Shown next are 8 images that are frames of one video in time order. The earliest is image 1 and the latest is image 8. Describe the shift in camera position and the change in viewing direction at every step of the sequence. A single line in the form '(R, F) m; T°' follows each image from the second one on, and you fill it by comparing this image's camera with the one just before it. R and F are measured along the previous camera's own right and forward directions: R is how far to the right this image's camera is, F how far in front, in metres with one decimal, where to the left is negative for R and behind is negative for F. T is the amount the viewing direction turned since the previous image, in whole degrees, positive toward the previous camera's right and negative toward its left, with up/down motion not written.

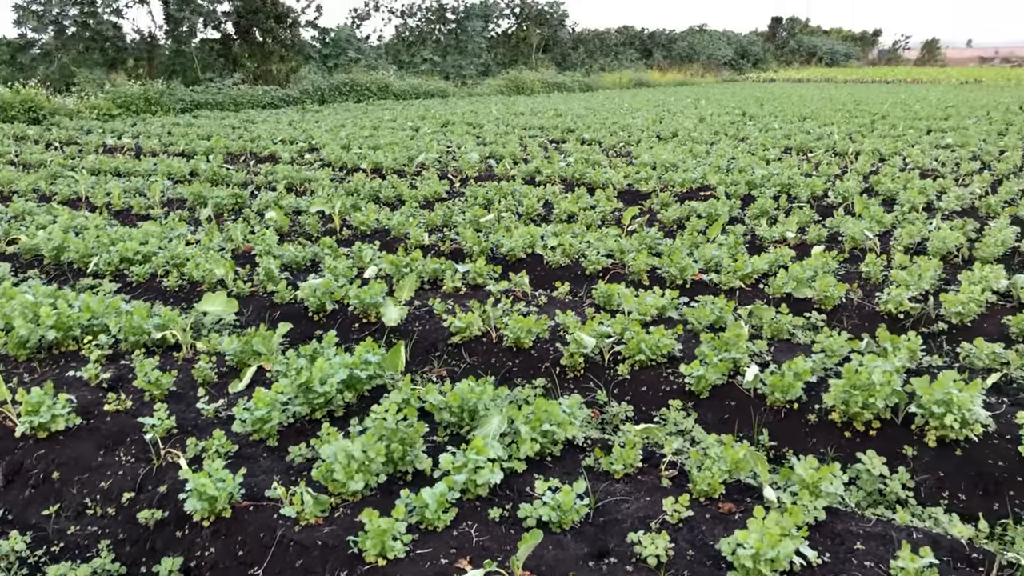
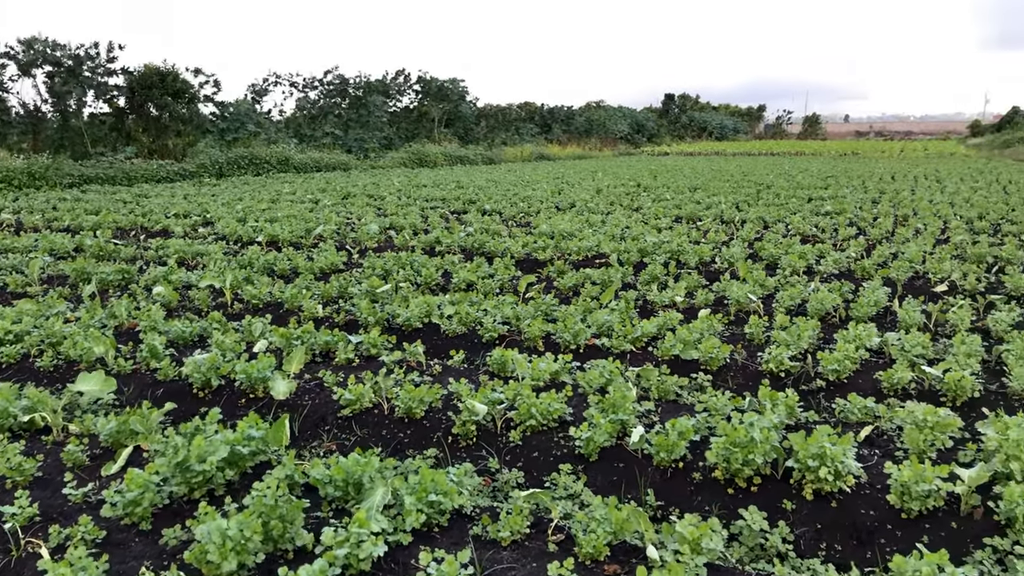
(+0.1, 0.0) m; +6°
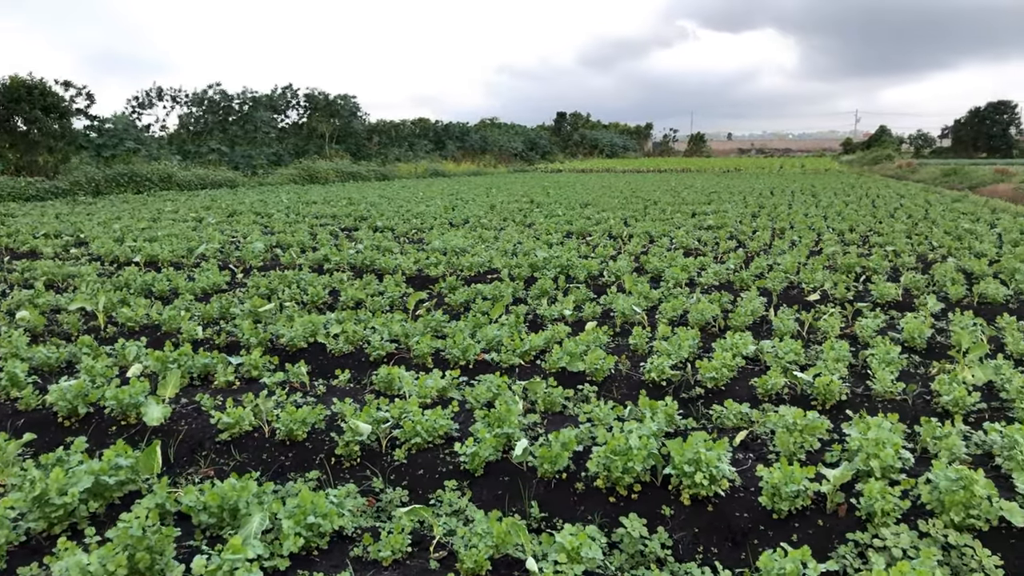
(+0.1, 0.0) m; +7°
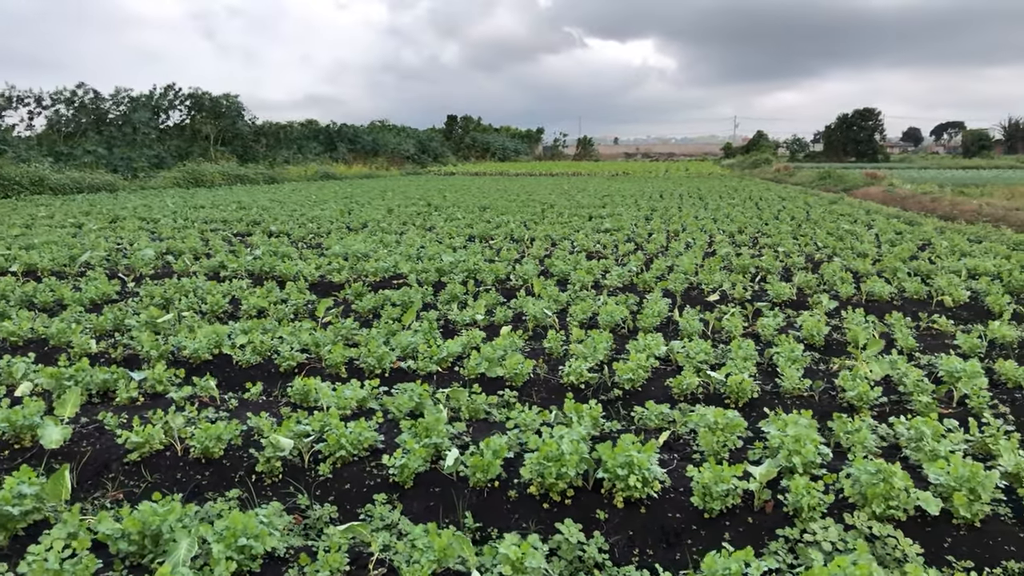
(-0.1, 0.0) m; +7°
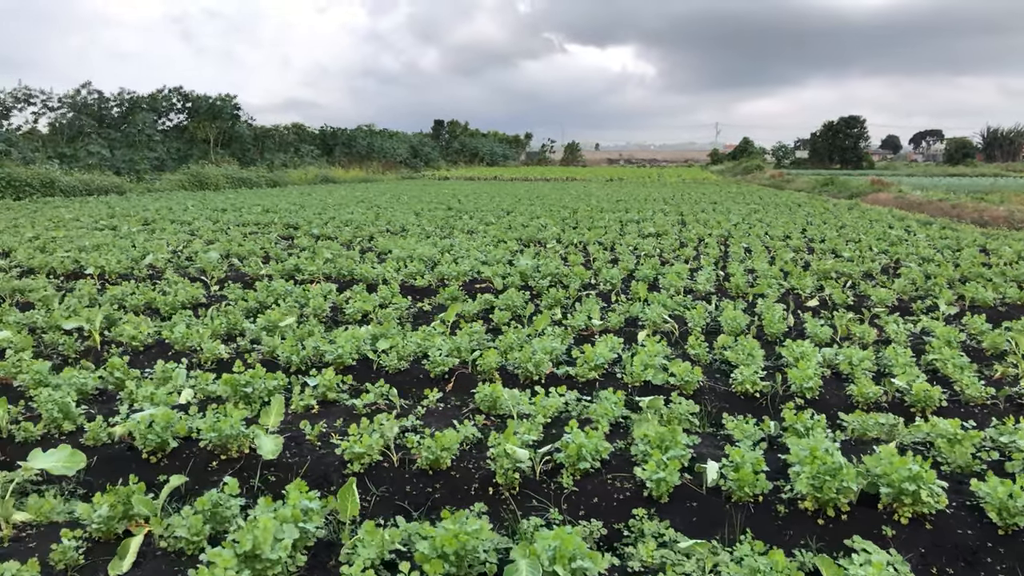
(-1.1, +0.2) m; +1°
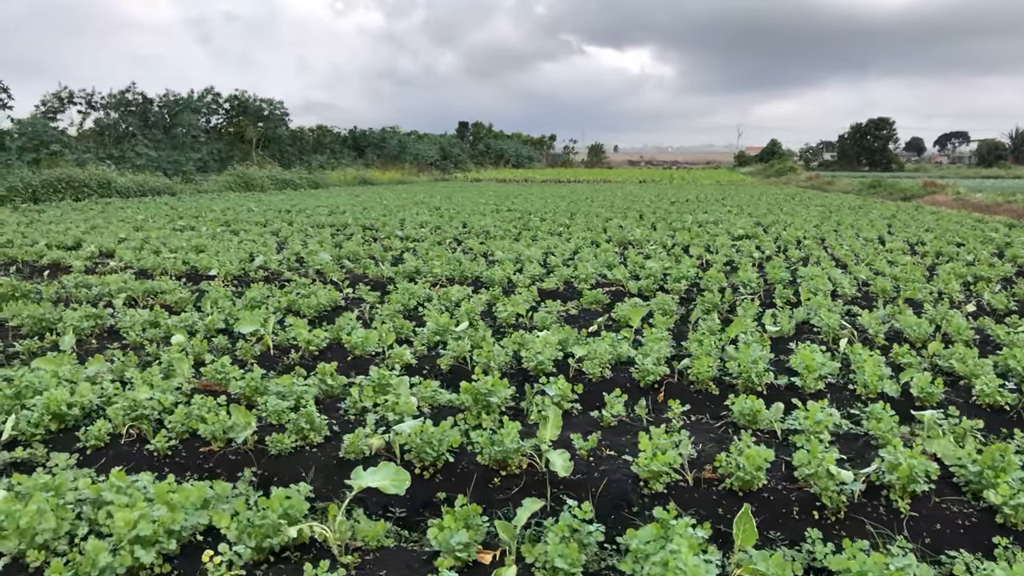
(-1.1, +0.3) m; -1°
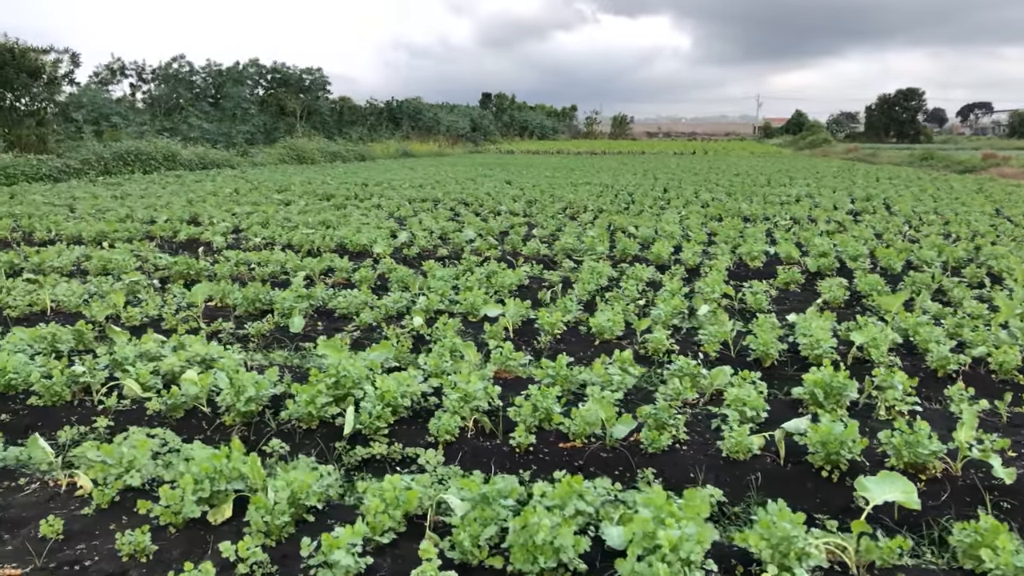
(-1.5, +0.2) m; -1°
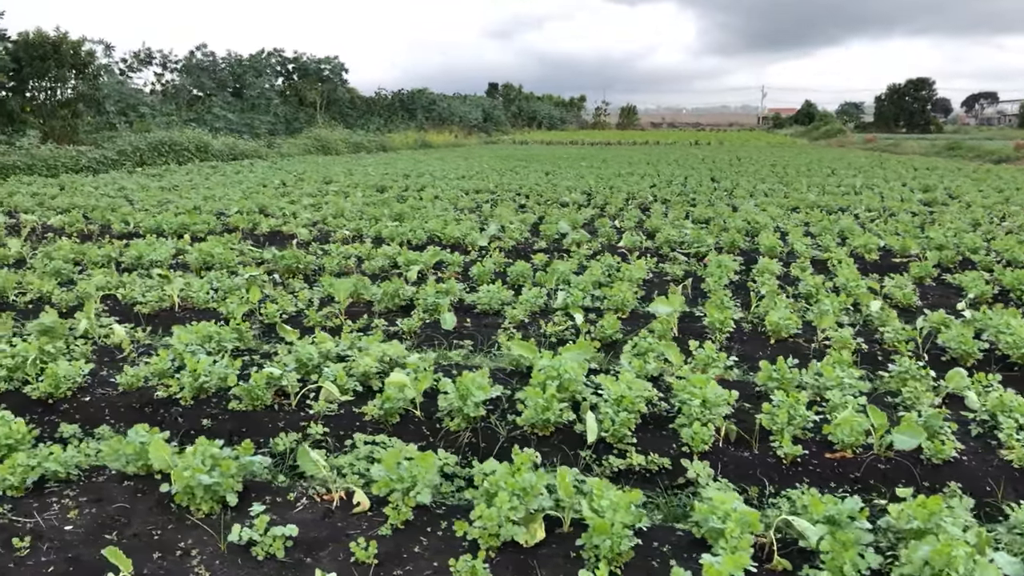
(-1.0, +0.3) m; 0°
